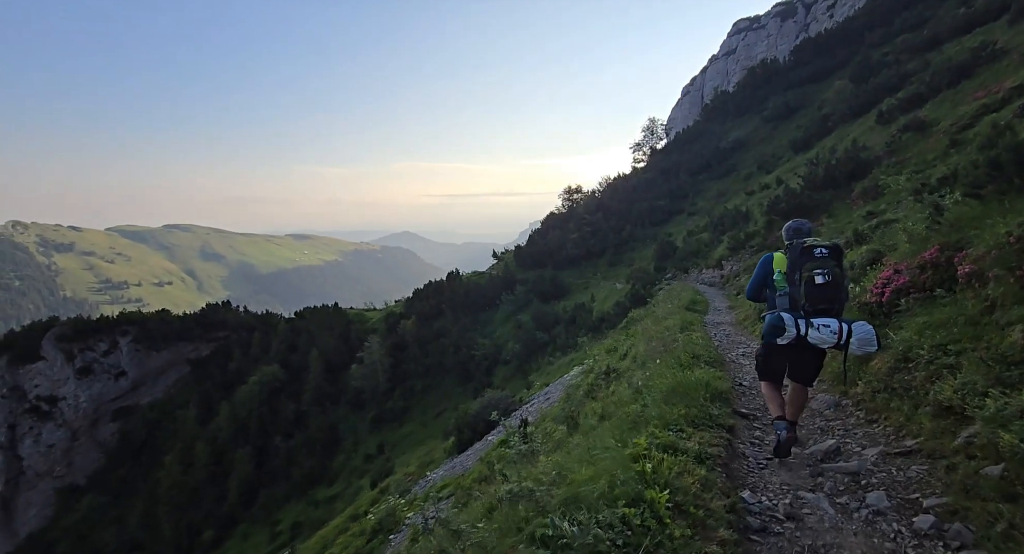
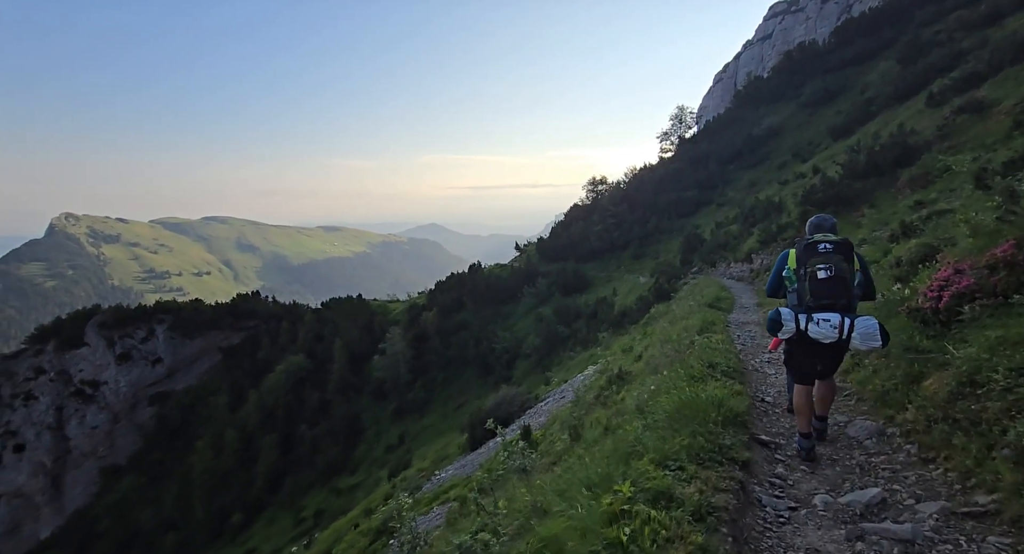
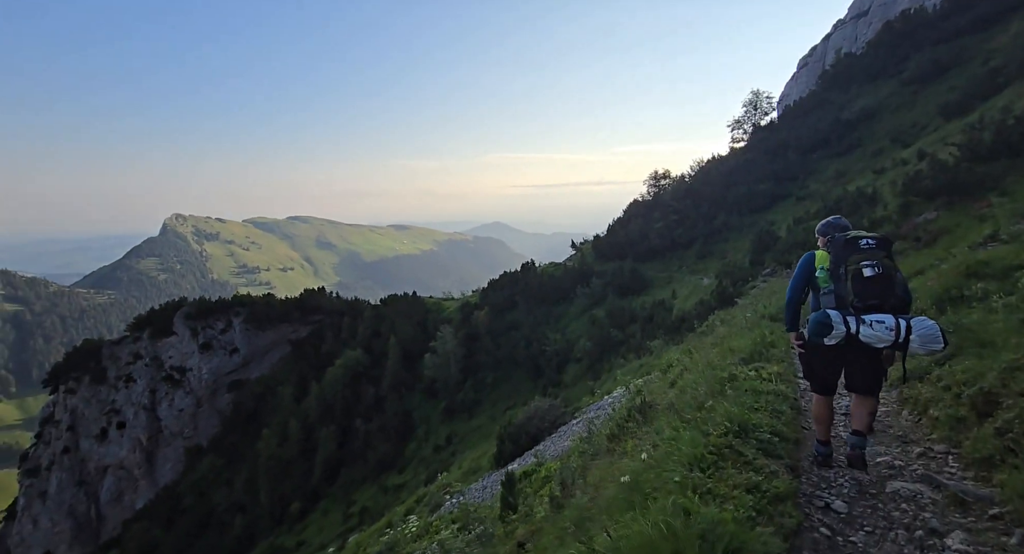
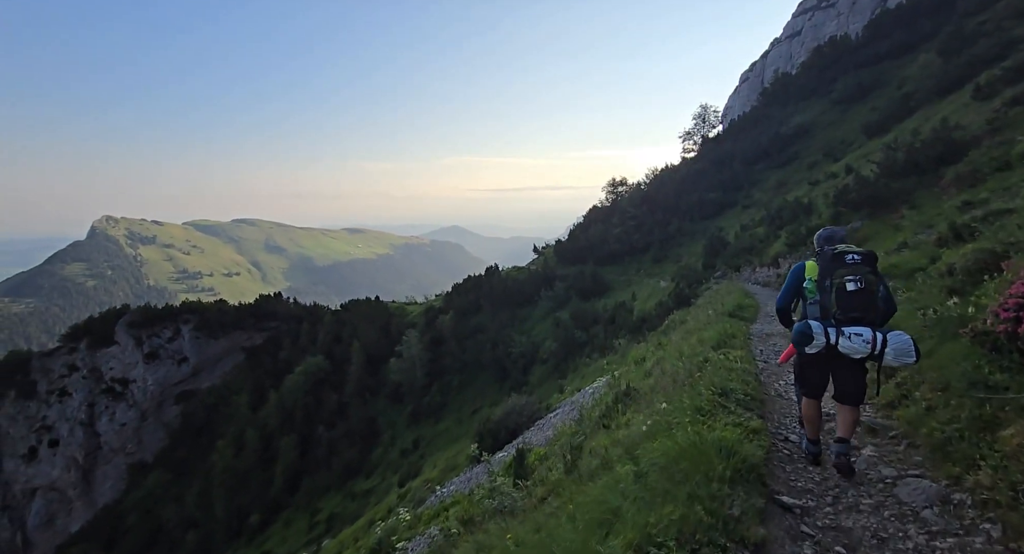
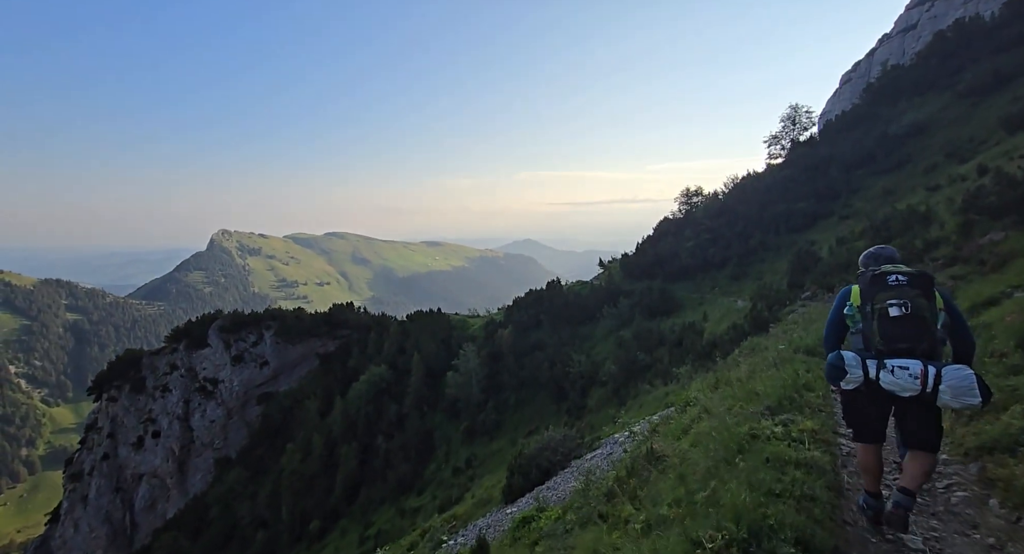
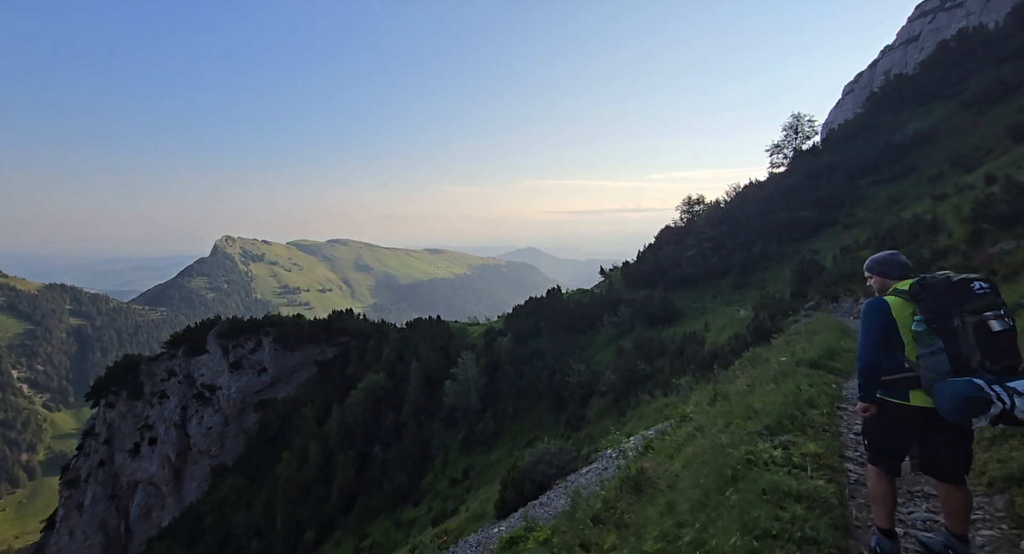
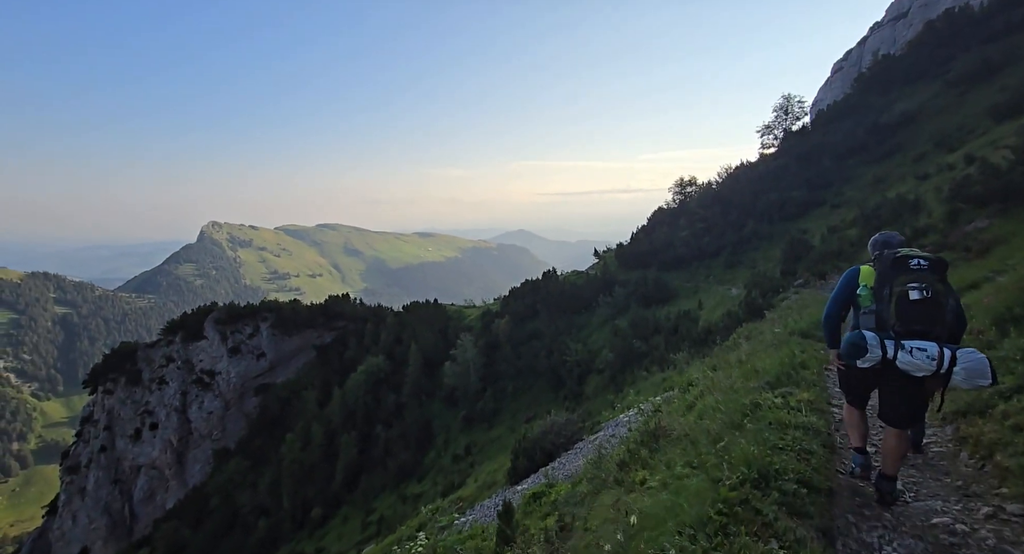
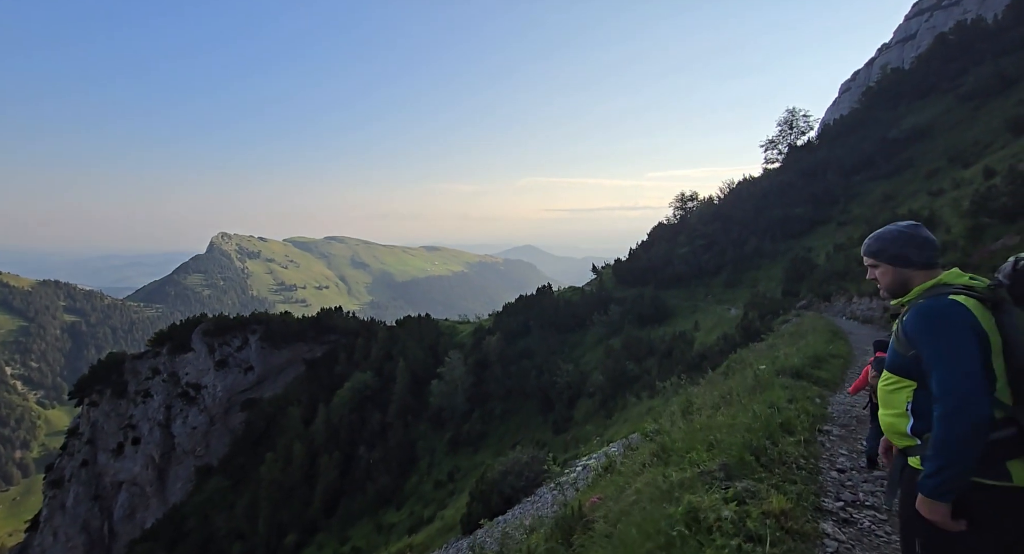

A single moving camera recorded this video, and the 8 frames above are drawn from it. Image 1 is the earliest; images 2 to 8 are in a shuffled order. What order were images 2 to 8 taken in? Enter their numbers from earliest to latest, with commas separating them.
2, 4, 3, 7, 5, 6, 8
